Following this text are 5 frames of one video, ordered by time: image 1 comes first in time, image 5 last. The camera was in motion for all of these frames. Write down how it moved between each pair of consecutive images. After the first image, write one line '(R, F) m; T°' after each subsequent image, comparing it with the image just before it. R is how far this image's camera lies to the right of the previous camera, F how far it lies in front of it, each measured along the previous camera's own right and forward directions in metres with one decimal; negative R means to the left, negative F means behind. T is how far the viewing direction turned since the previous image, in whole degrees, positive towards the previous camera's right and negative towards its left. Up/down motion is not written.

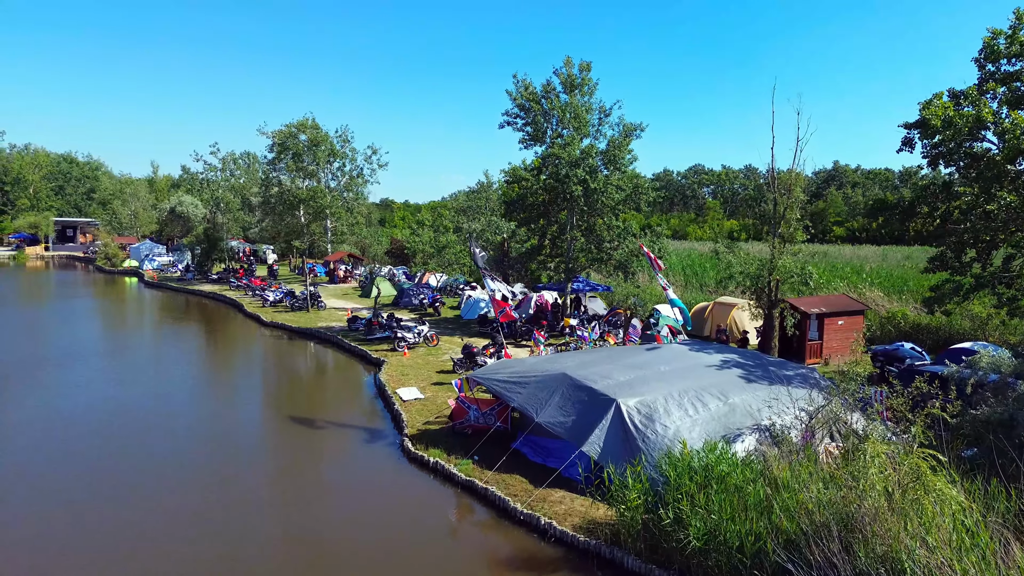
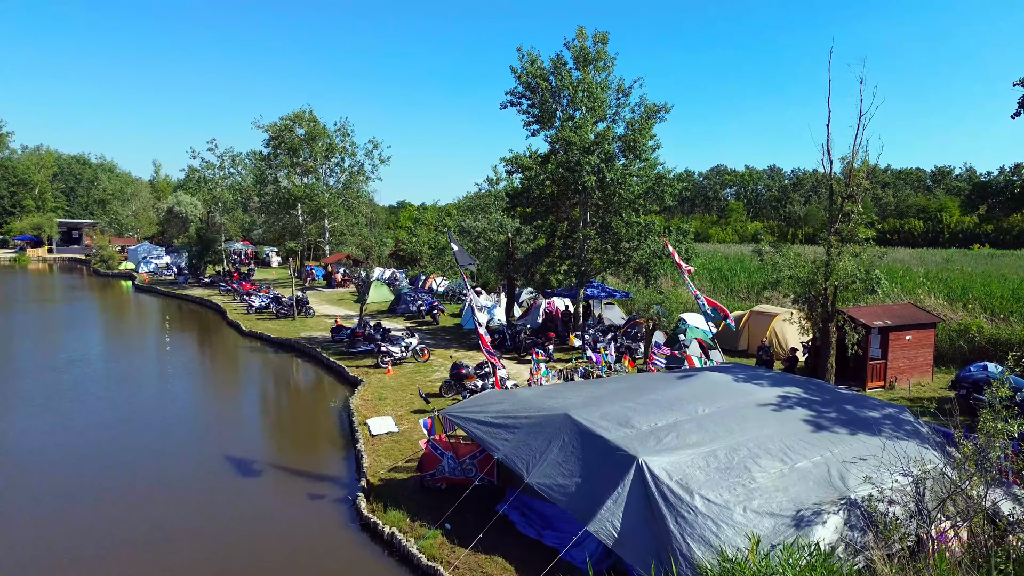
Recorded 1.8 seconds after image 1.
(+0.4, +2.7) m; -1°
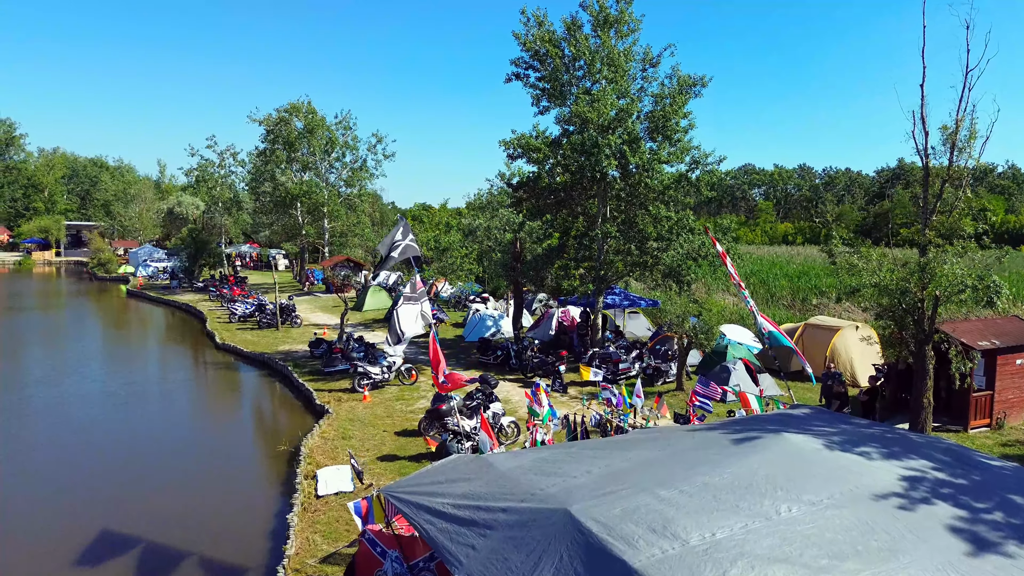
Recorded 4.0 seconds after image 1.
(+0.4, +2.8) m; -2°
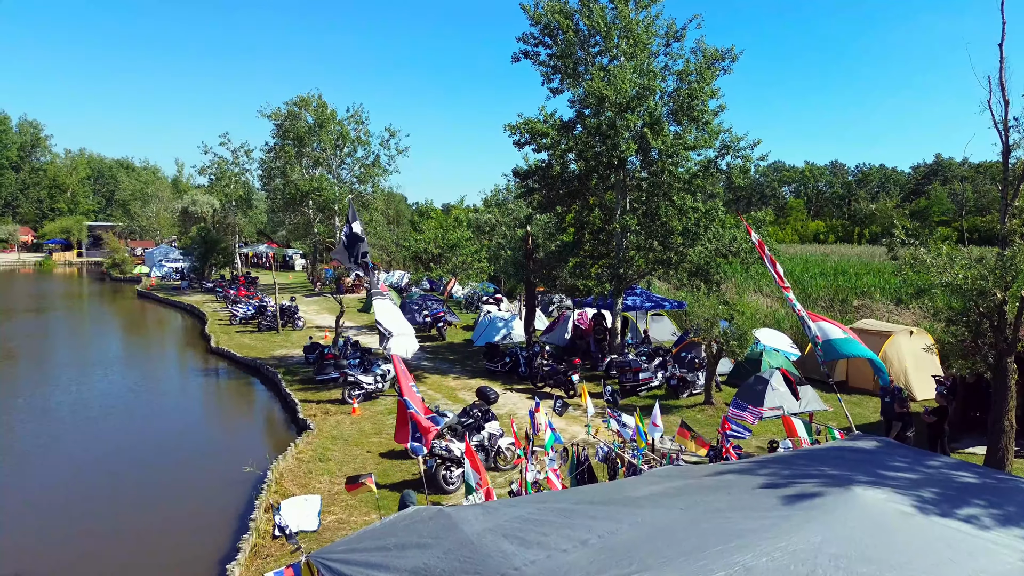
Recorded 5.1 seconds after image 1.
(+0.3, +1.4) m; -2°
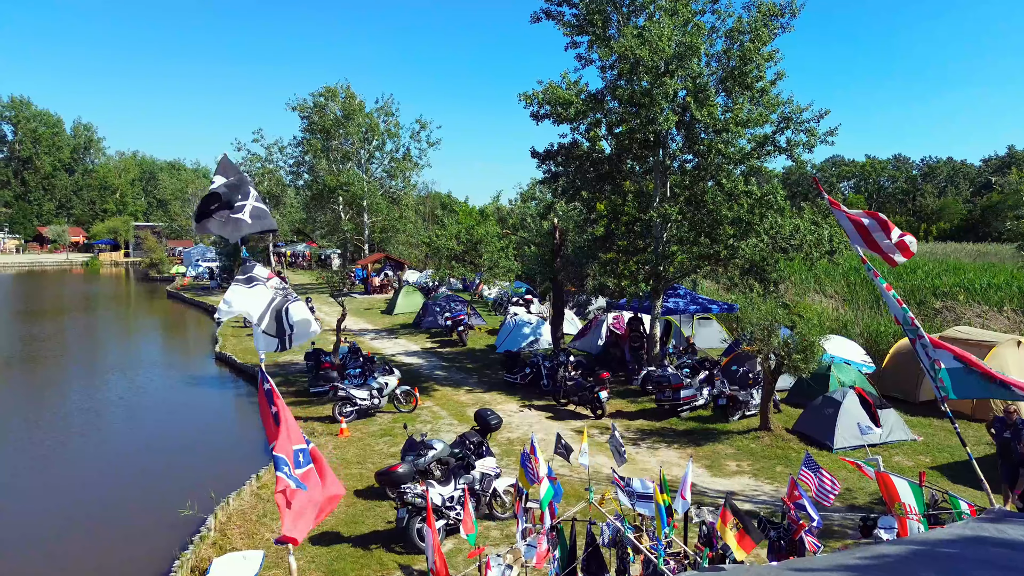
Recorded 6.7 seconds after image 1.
(+0.5, +1.9) m; -4°
